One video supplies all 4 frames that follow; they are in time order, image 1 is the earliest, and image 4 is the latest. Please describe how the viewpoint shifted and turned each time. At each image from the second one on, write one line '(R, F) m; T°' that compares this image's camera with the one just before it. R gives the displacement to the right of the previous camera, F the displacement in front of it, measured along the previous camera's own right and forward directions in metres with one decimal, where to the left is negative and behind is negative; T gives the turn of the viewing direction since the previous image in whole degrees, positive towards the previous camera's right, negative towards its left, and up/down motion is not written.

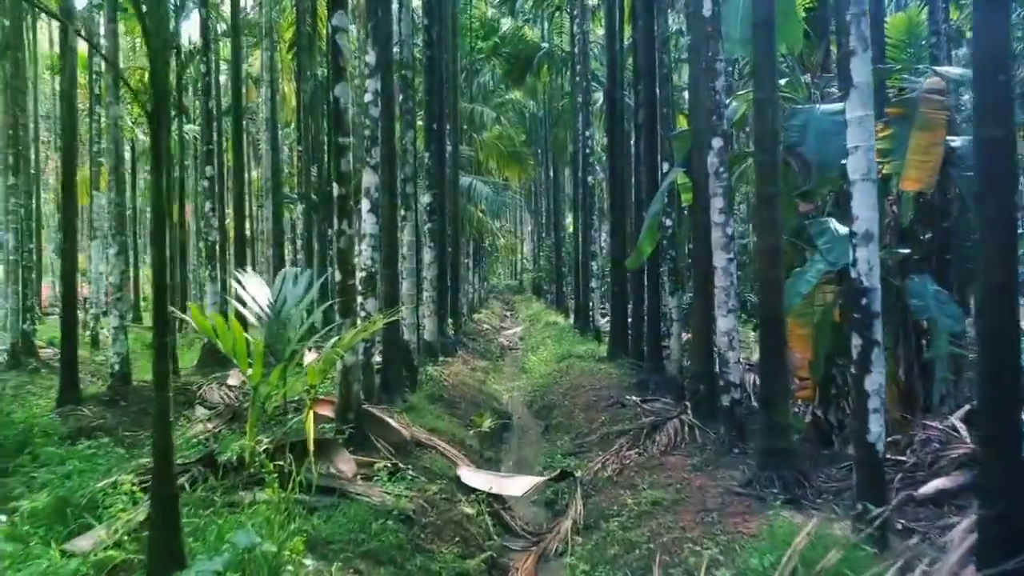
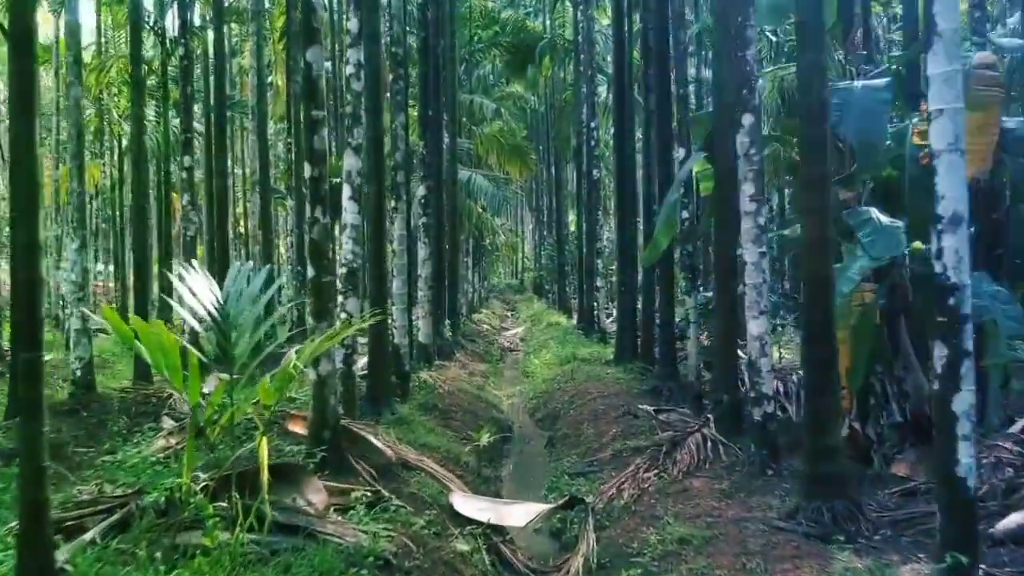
(0.0, +1.1) m; 0°
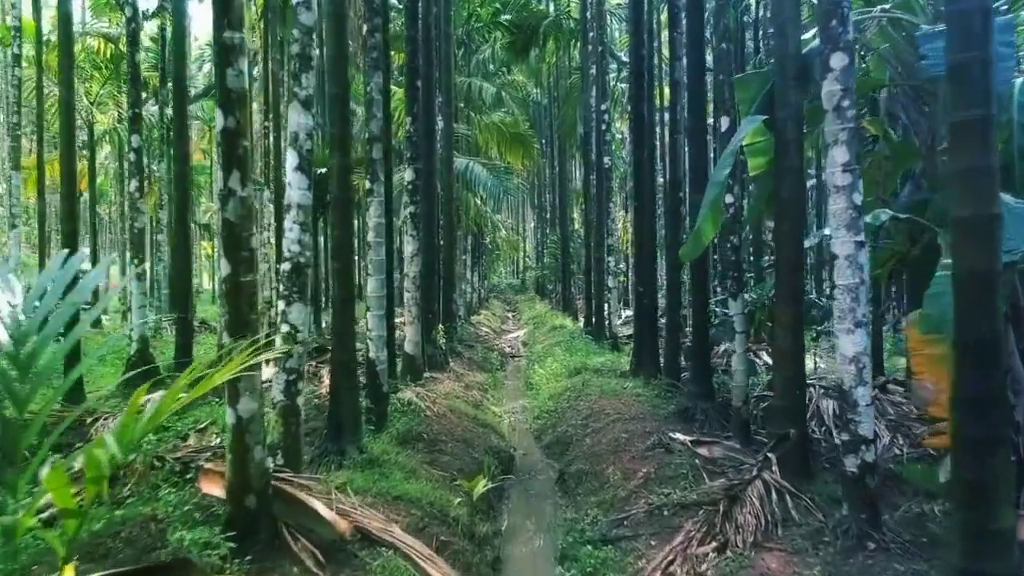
(0.0, +2.1) m; 0°
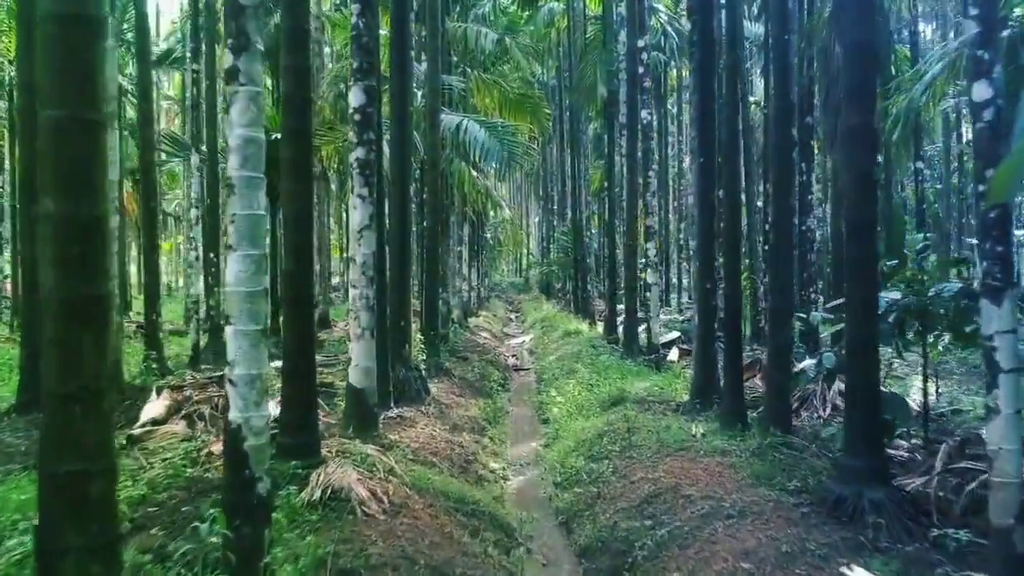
(0.0, +4.5) m; 0°
